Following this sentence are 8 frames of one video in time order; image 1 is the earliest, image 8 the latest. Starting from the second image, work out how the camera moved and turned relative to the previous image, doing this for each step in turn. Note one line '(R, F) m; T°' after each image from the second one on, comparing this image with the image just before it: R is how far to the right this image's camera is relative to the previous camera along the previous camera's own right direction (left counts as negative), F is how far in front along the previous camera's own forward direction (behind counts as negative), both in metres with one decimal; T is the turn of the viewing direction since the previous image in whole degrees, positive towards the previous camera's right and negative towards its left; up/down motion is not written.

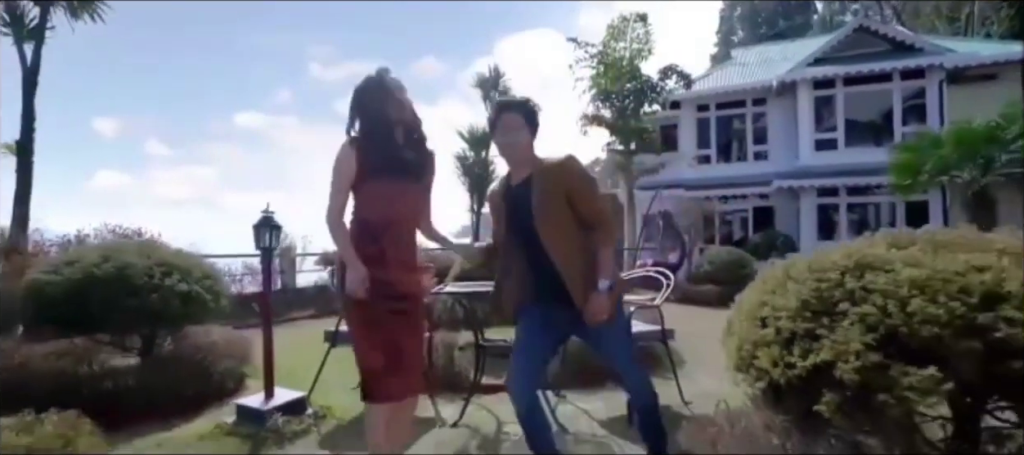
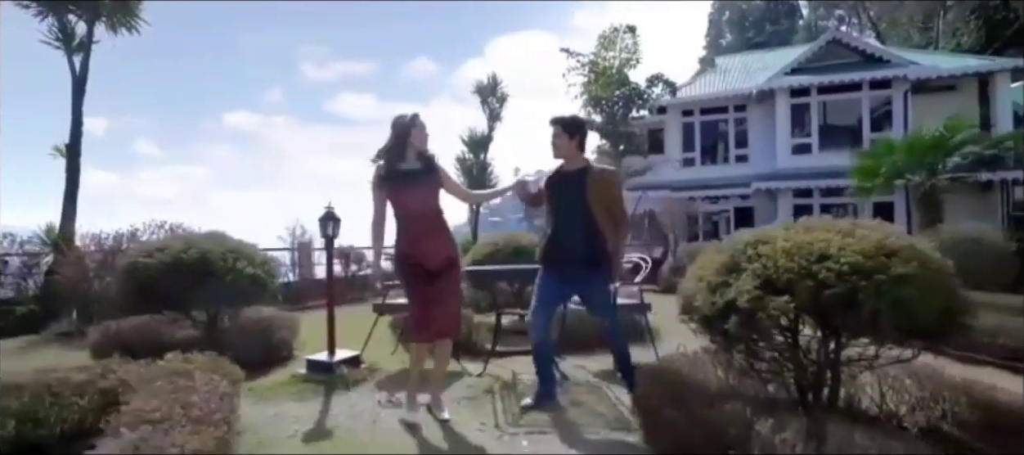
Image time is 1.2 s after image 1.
(-0.1, -0.6) m; +1°
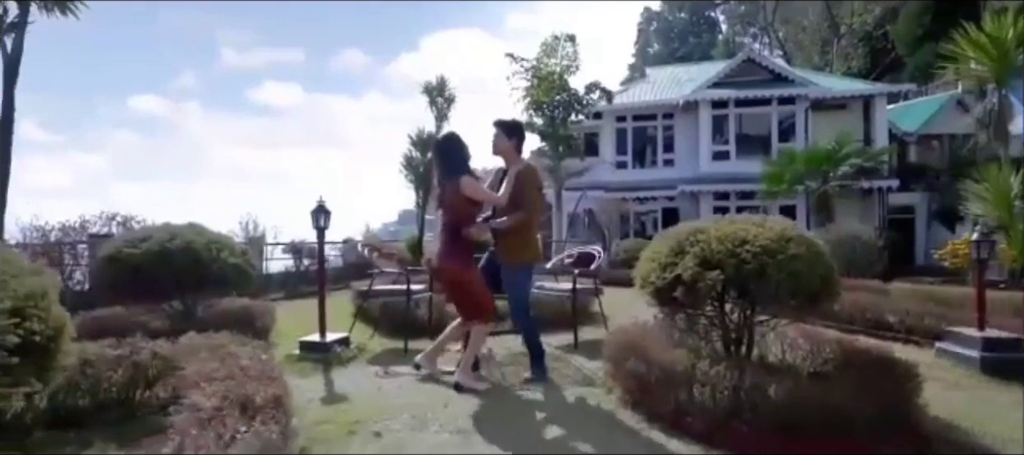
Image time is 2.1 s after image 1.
(-0.3, -0.4) m; +8°
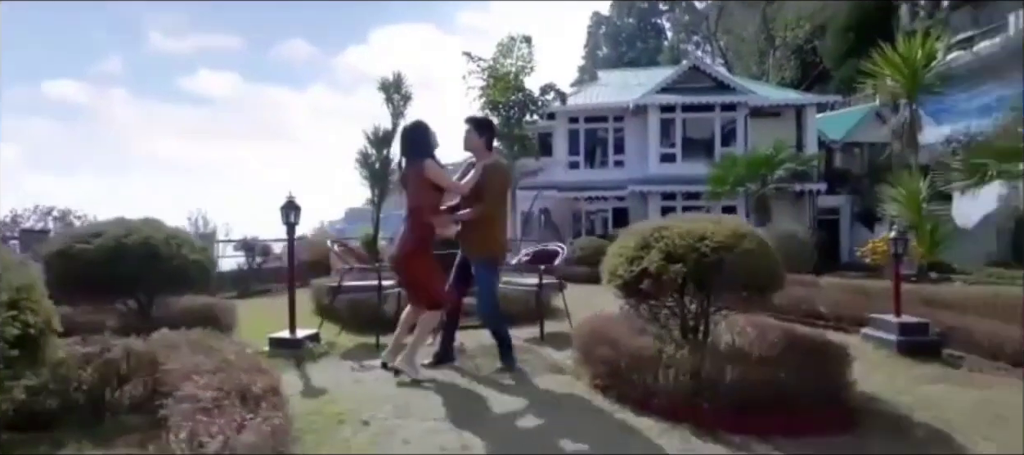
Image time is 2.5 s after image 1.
(-0.1, -0.1) m; +6°
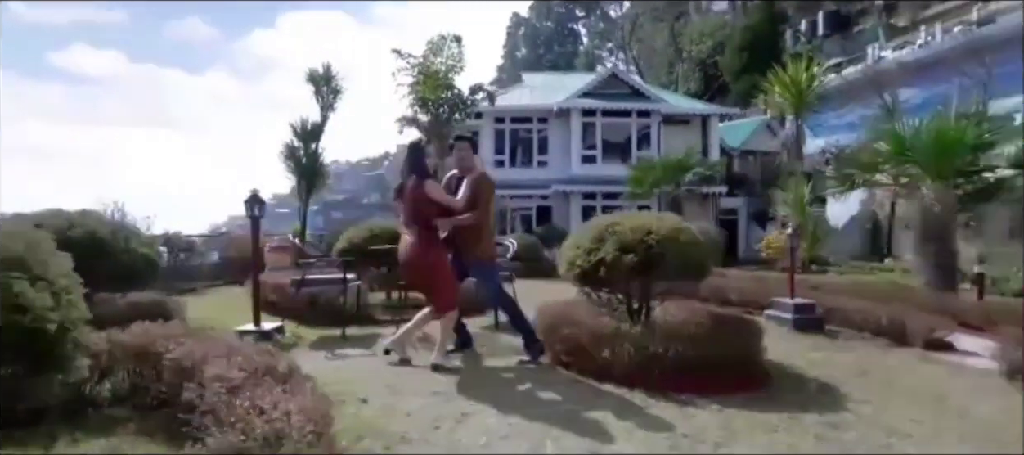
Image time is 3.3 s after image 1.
(-0.3, -0.3) m; +10°
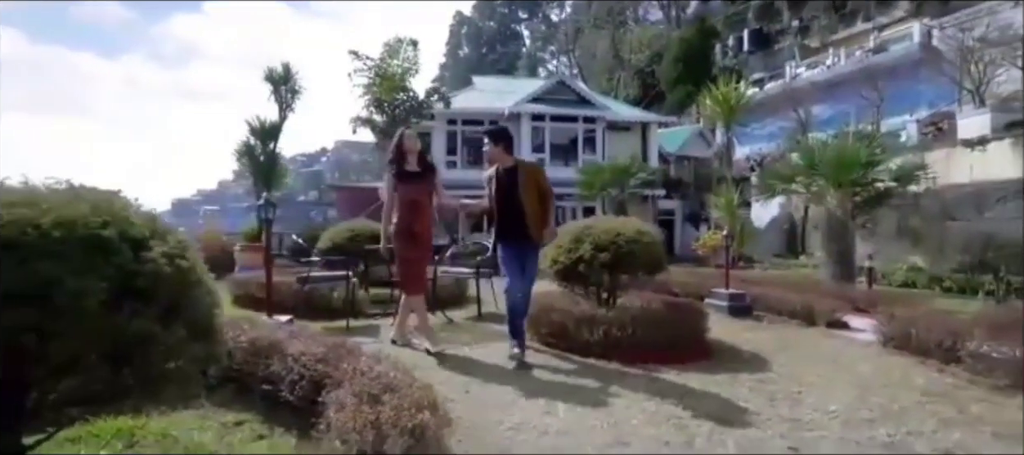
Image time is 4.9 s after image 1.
(-0.4, -0.5) m; +7°
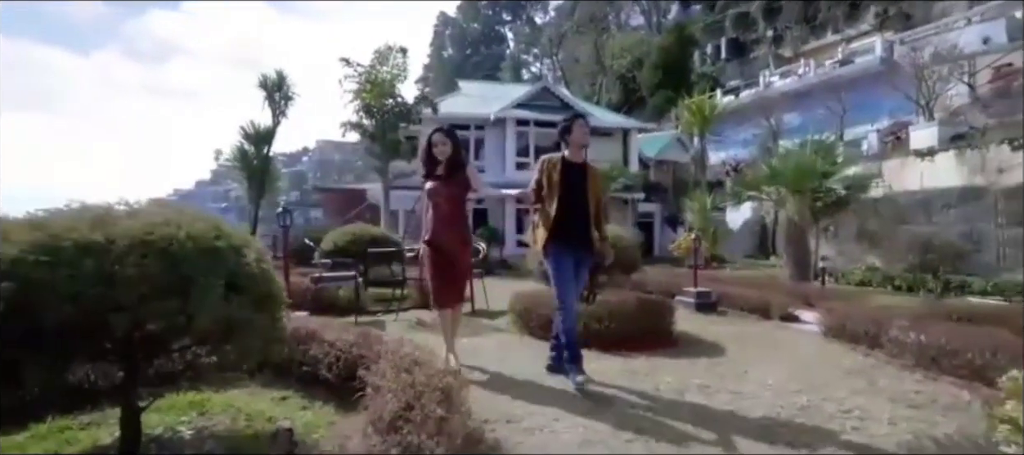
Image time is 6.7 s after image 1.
(-0.1, -0.5) m; +2°
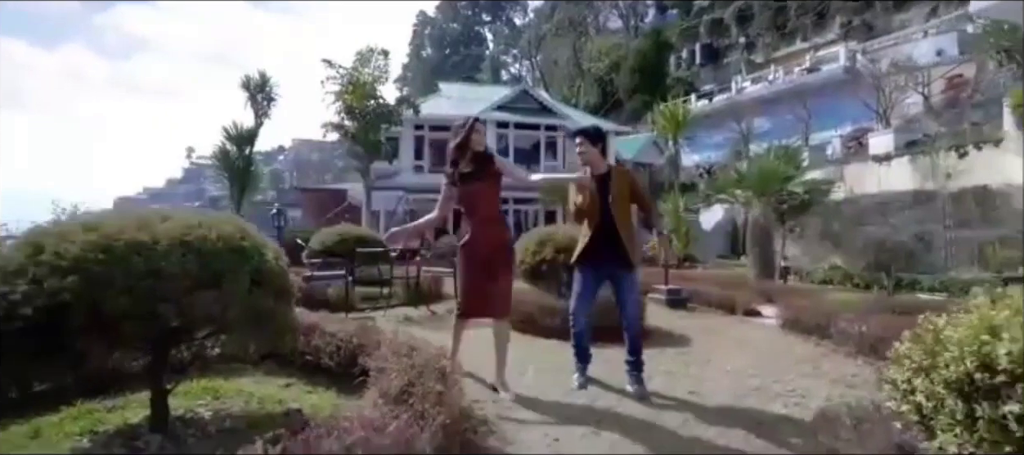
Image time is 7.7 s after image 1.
(0.0, -0.3) m; +2°
